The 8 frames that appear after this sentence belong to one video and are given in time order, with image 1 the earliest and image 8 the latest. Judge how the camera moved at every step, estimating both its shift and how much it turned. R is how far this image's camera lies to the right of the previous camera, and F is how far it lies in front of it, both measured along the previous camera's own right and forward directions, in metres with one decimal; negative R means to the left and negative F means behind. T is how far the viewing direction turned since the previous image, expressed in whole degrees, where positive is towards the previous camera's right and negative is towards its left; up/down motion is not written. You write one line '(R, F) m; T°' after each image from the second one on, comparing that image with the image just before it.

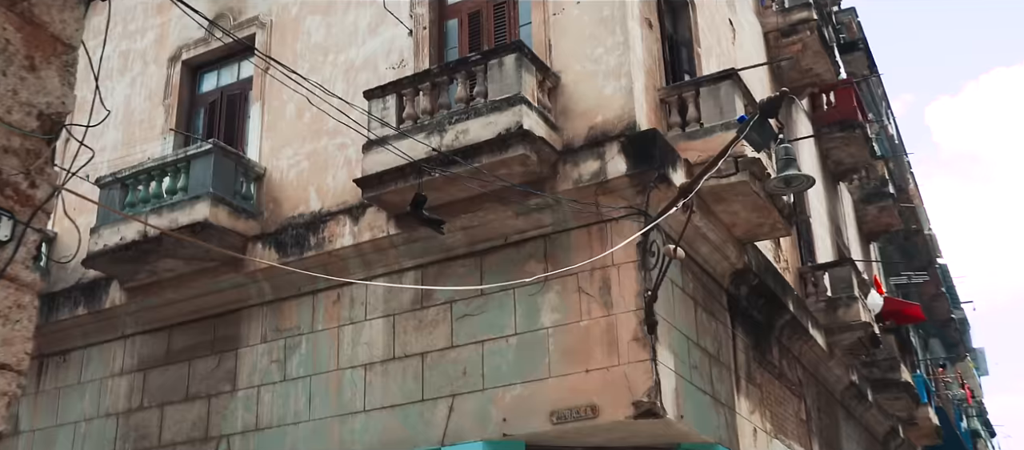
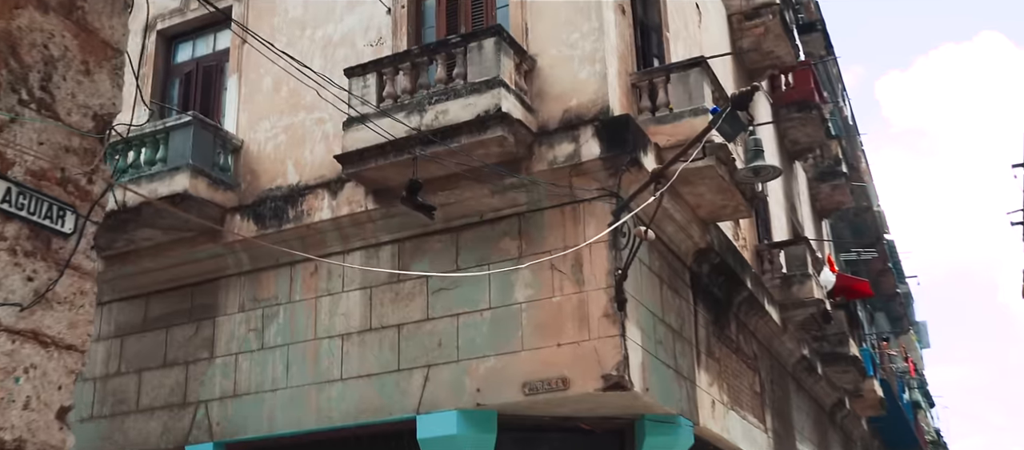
(-0.2, -0.3) m; +3°
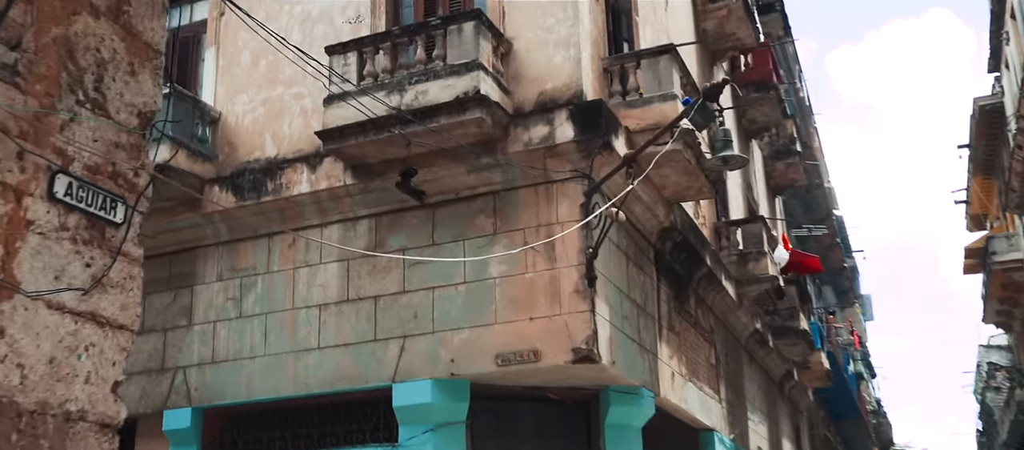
(-0.2, -0.3) m; +3°
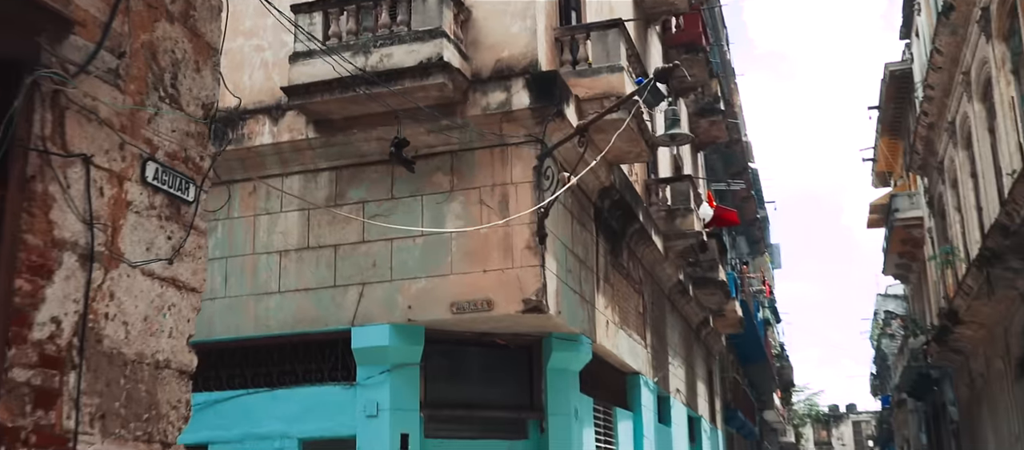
(-0.4, -0.6) m; +5°
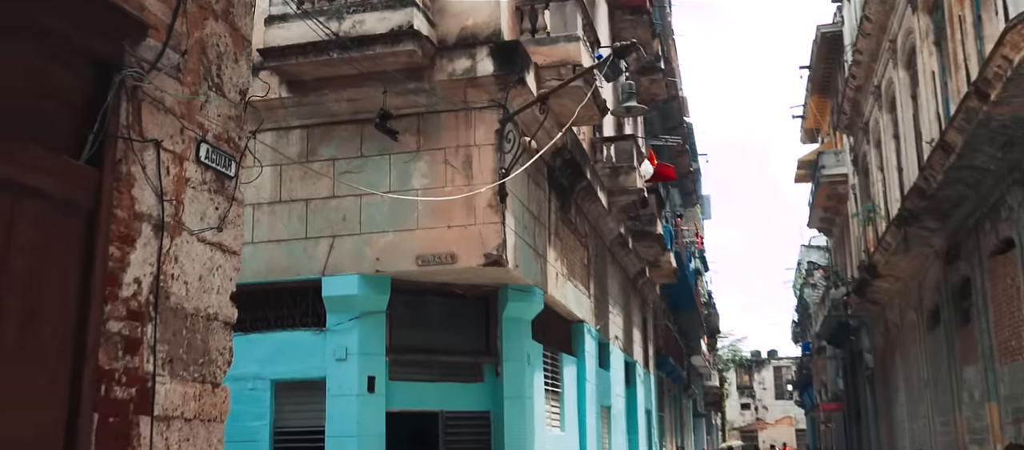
(-0.3, -0.7) m; +4°
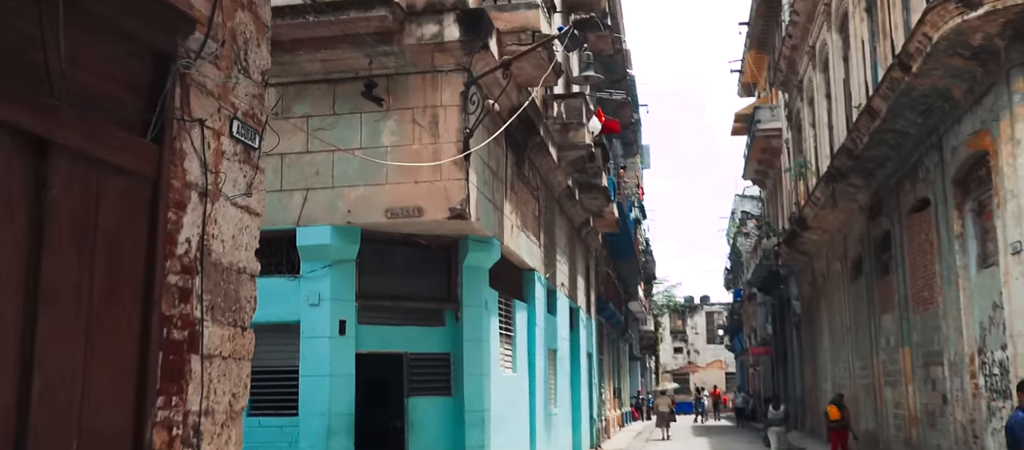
(-0.2, -0.7) m; +4°
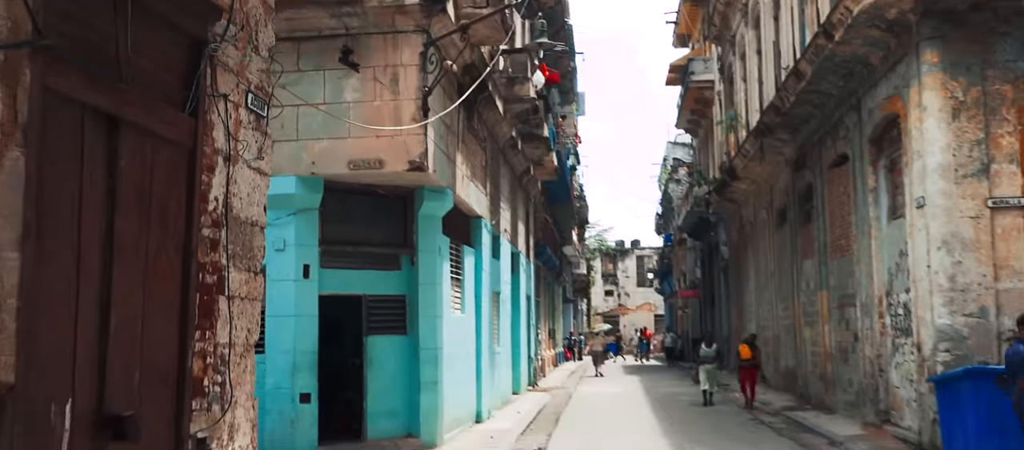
(-0.2, -0.8) m; +4°
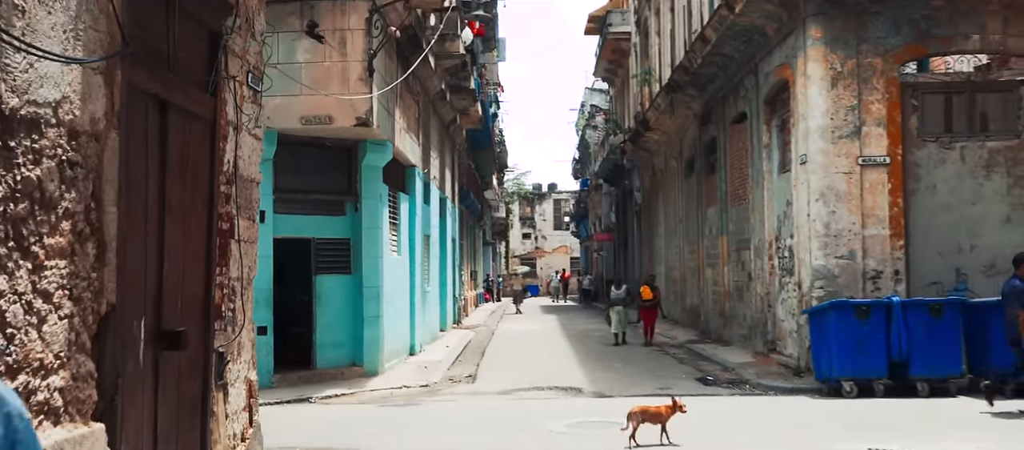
(-0.2, -1.3) m; +5°
